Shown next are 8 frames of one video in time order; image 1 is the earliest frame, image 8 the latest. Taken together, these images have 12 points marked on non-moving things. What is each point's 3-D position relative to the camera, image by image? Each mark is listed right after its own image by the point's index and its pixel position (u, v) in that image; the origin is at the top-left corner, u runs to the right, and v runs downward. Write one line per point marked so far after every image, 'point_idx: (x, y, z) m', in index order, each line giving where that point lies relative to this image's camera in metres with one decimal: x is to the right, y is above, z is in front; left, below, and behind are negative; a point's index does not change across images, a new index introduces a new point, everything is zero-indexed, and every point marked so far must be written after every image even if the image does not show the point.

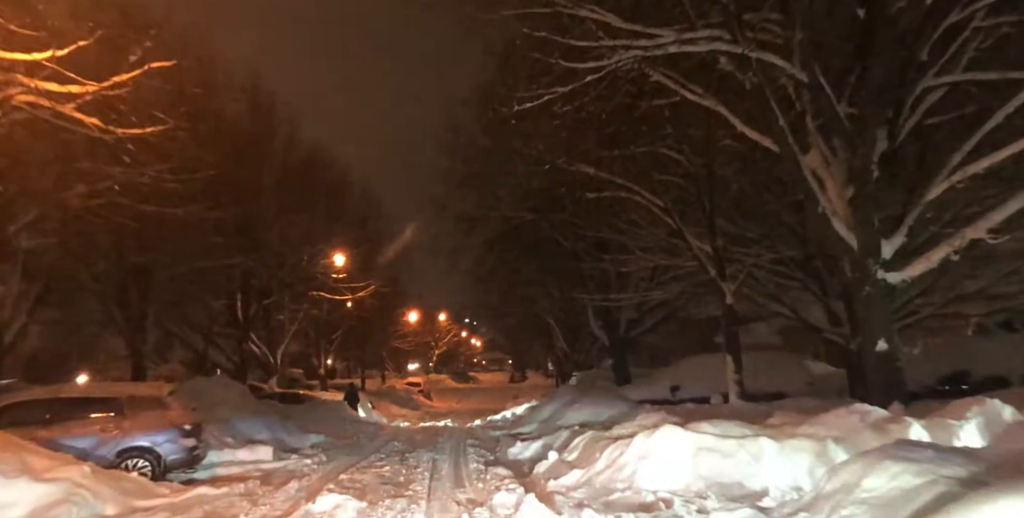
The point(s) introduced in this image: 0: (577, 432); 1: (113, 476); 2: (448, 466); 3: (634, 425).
0: (+1.5, -4.0, +17.2) m
1: (-6.3, -3.4, +11.6) m
2: (-1.5, -5.0, +17.8) m
3: (+2.2, -3.0, +13.5) m
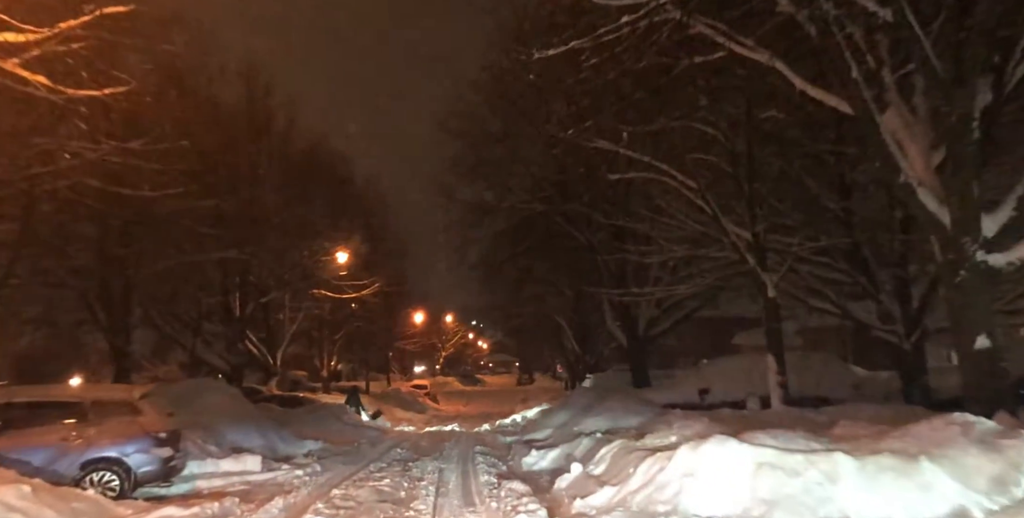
0: (+1.8, -3.8, +15.4) m
1: (-6.0, -3.2, +9.9) m
2: (-1.2, -4.7, +16.0) m
3: (+2.5, -2.8, +11.7) m
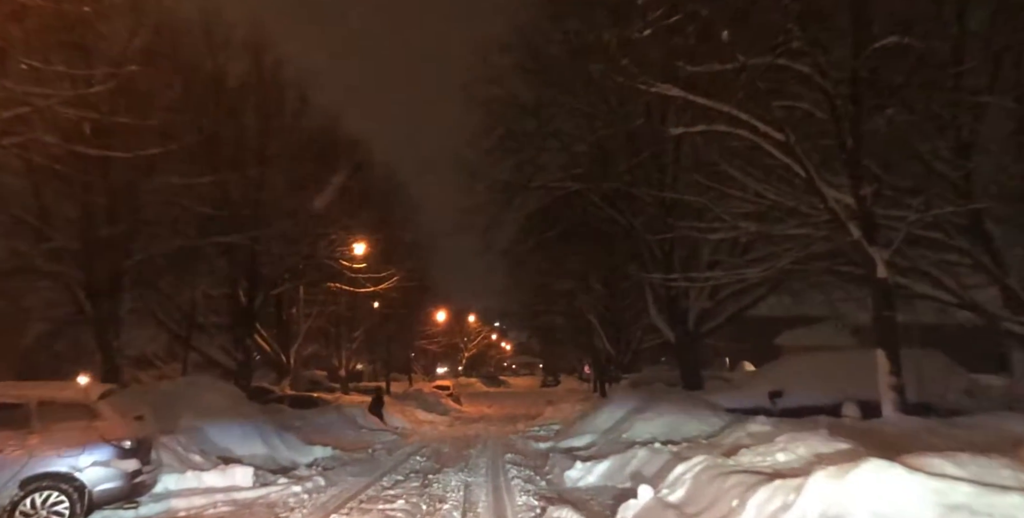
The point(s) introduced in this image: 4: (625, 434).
0: (+2.6, -3.3, +12.4) m
1: (-5.4, -2.6, +7.2) m
2: (-0.5, -4.2, +13.1) m
3: (+3.1, -2.3, +8.7) m
4: (+2.6, -4.1, +17.4) m
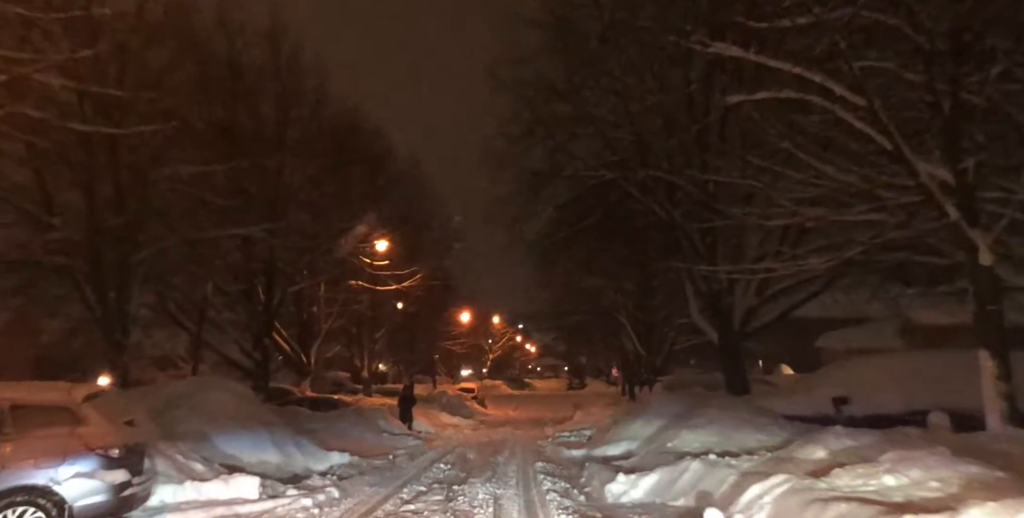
0: (+3.1, -3.1, +10.8) m
1: (-5.1, -2.4, +5.8) m
2: (+0.1, -4.0, +11.6) m
3: (+3.6, -2.0, +7.1) m
4: (+3.3, -3.9, +15.7) m
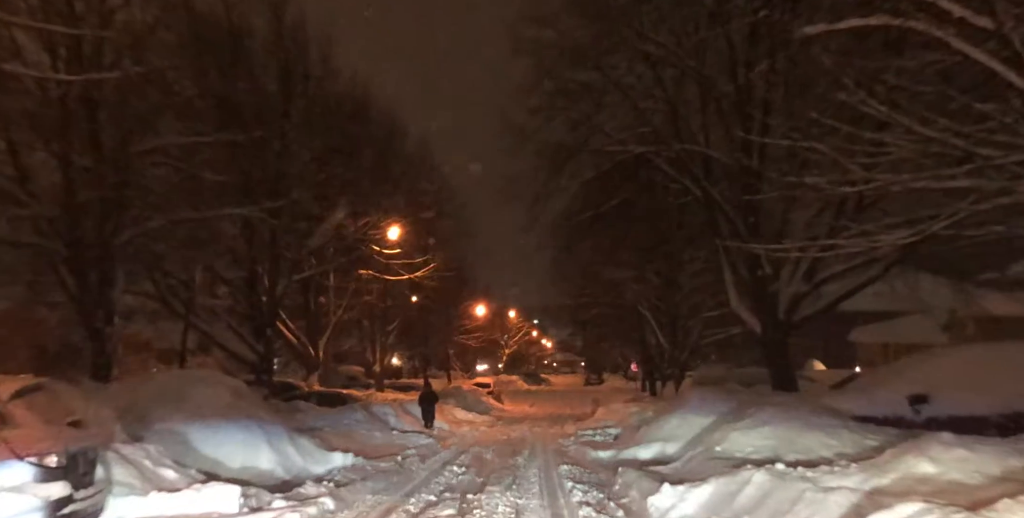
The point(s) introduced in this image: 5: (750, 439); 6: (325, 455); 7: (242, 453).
0: (+3.4, -2.7, +8.7) m
1: (-4.8, -2.0, +3.9) m
2: (+0.5, -3.6, +9.6) m
3: (+3.8, -1.6, +5.0) m
4: (+3.8, -3.5, +13.6) m
5: (+4.2, -3.2, +13.0) m
6: (-4.3, -4.6, +17.2) m
7: (-5.1, -3.6, +14.1) m
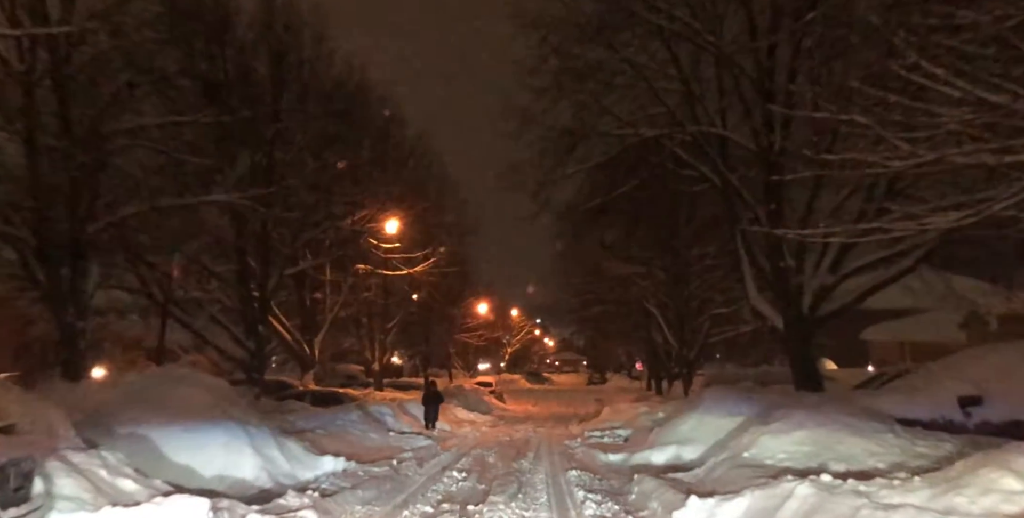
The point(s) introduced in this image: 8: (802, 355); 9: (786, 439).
0: (+3.5, -2.4, +7.4) m
1: (-4.8, -1.8, +2.5) m
2: (+0.5, -3.4, +8.2) m
3: (+3.9, -1.4, +3.6) m
4: (+3.9, -3.2, +12.3) m
5: (+4.3, -3.0, +11.7) m
6: (-4.2, -4.3, +15.9) m
7: (-5.0, -3.4, +12.8) m
8: (+7.5, -2.5, +19.3) m
9: (+4.4, -2.9, +11.8) m
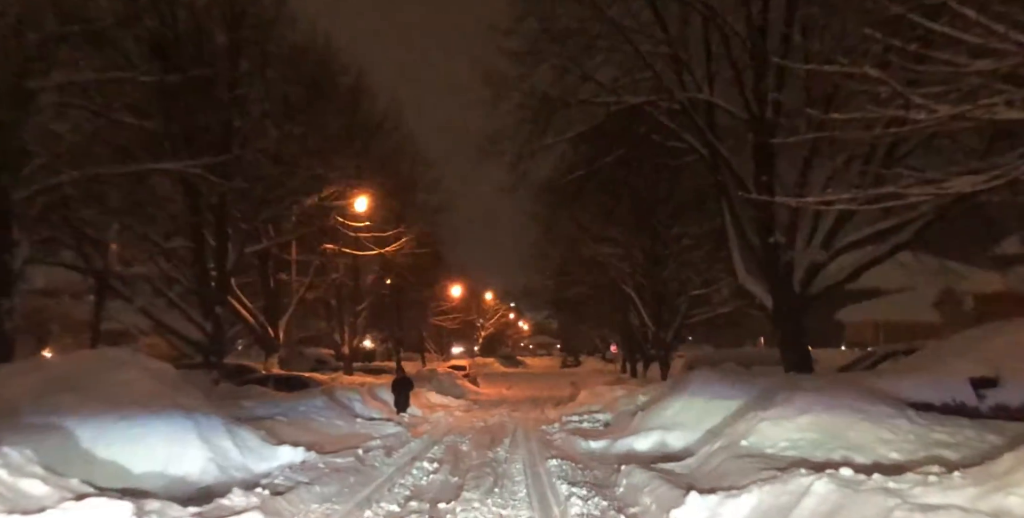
0: (+3.3, -2.1, +6.2) m
1: (-4.8, -1.5, +1.1) m
2: (+0.3, -3.0, +7.0) m
3: (+3.8, -1.1, +2.5) m
4: (+3.5, -2.8, +11.2) m
5: (+3.9, -2.5, +10.6) m
6: (-4.7, -3.8, +14.5) m
7: (-5.4, -2.9, +11.4) m
8: (+6.9, -1.9, +18.3) m
9: (+4.1, -2.4, +10.7) m
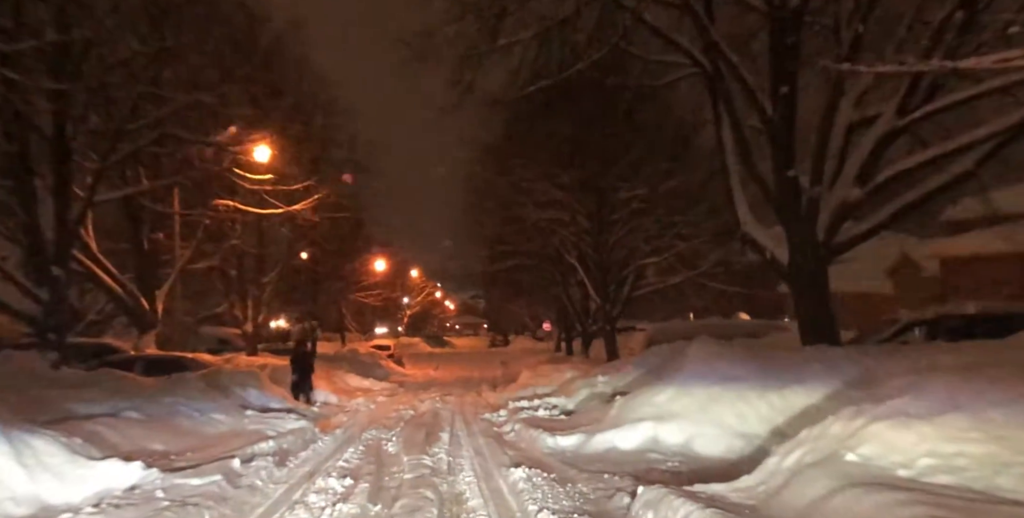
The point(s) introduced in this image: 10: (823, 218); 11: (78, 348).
0: (+3.5, -1.2, +1.9) m
1: (-4.1, -0.8, -4.0) m
2: (+0.4, -2.1, +2.4) m
3: (+4.4, -0.4, -1.8) m
4: (+3.2, -1.8, +6.9) m
5: (+3.6, -1.6, +6.3) m
6: (-5.4, -2.7, +9.4) m
7: (-5.7, -1.9, +6.2) m
8: (+5.8, -0.7, +14.3) m
9: (+3.7, -1.5, +6.4) m
10: (+5.8, +0.8, +13.8) m
11: (-11.5, -2.4, +19.8) m
